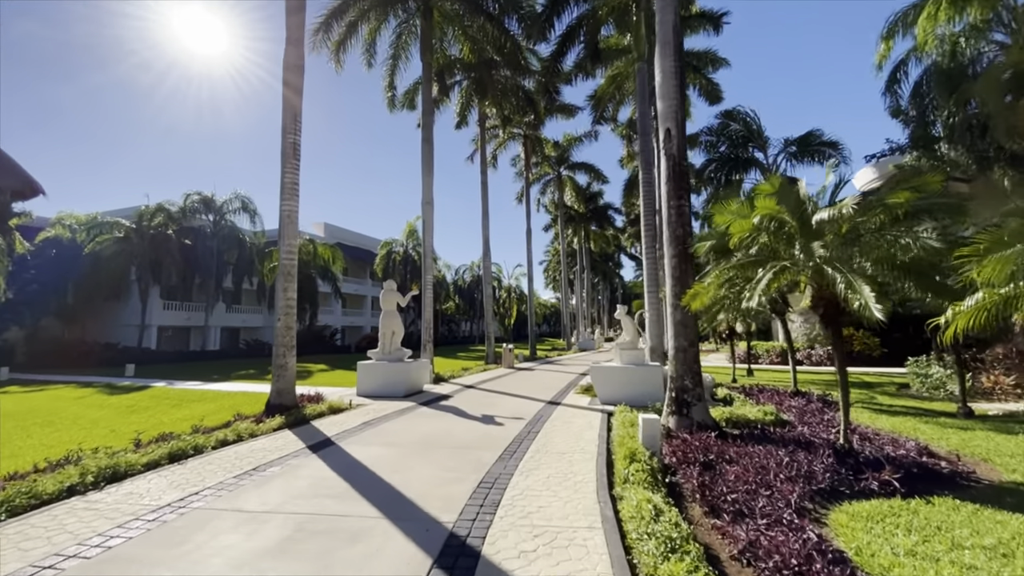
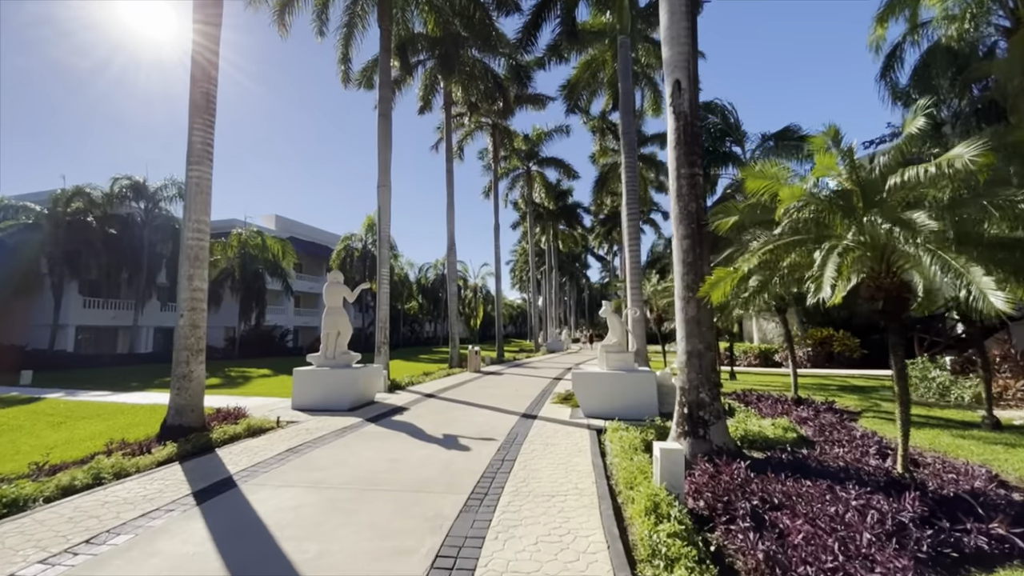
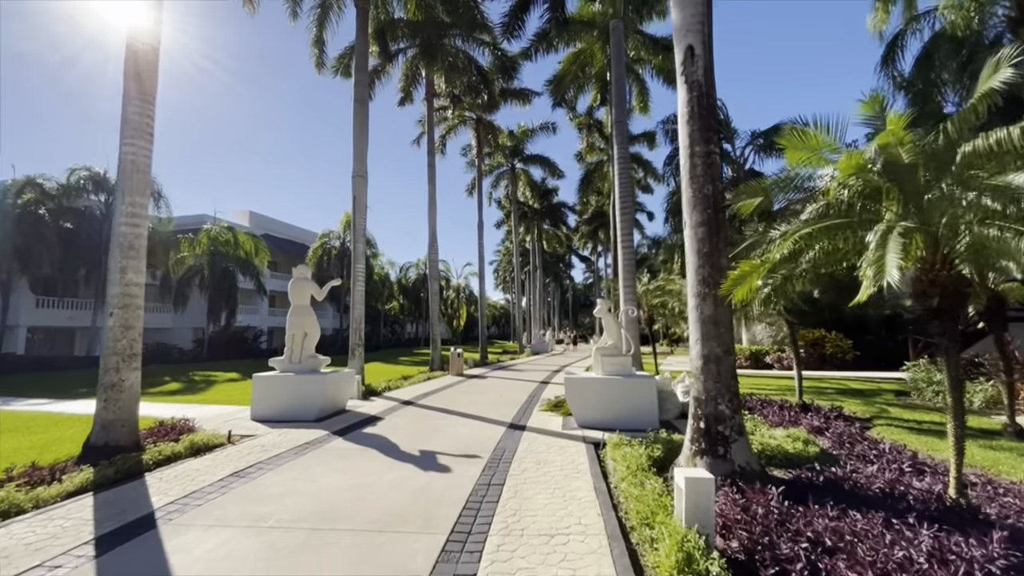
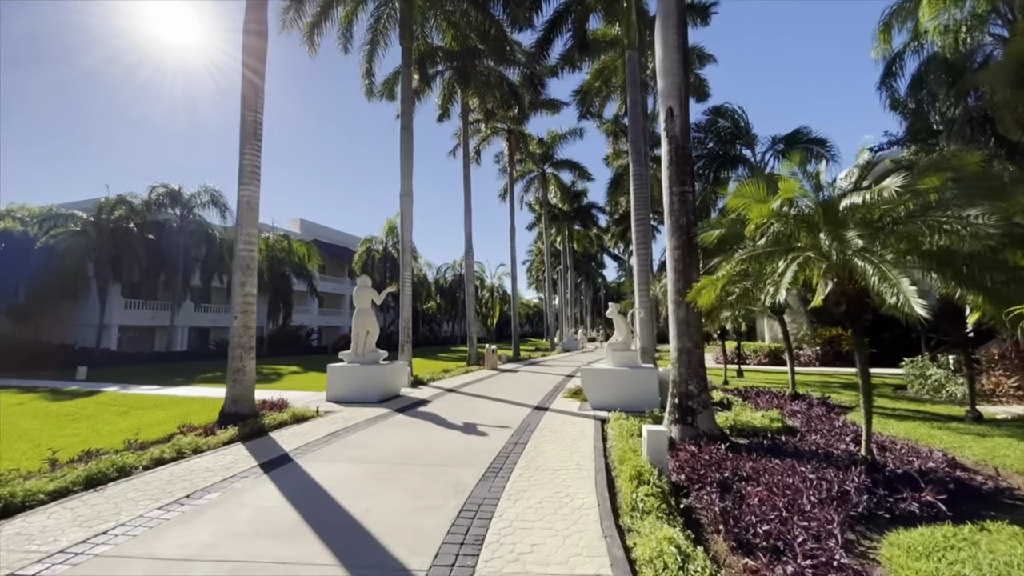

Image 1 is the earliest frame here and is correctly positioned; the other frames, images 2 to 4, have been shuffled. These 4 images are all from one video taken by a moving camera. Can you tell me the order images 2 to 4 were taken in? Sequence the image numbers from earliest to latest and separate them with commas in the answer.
4, 2, 3
